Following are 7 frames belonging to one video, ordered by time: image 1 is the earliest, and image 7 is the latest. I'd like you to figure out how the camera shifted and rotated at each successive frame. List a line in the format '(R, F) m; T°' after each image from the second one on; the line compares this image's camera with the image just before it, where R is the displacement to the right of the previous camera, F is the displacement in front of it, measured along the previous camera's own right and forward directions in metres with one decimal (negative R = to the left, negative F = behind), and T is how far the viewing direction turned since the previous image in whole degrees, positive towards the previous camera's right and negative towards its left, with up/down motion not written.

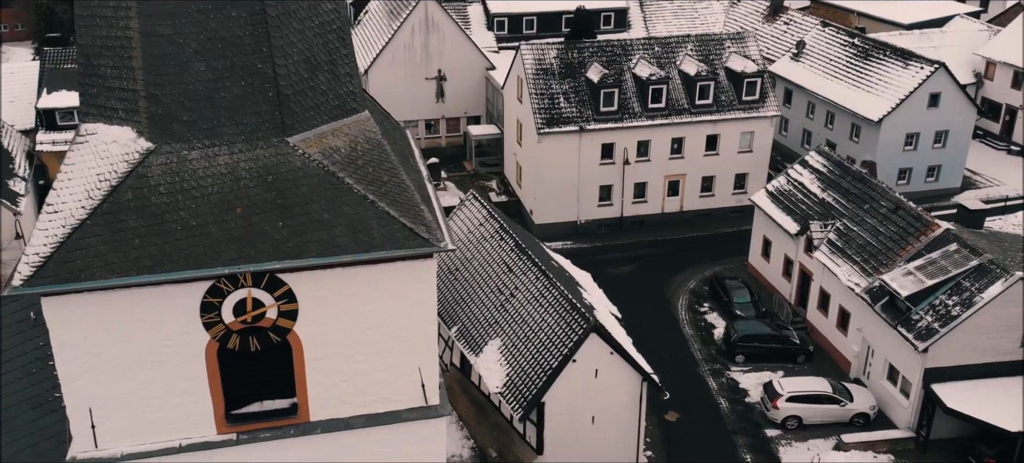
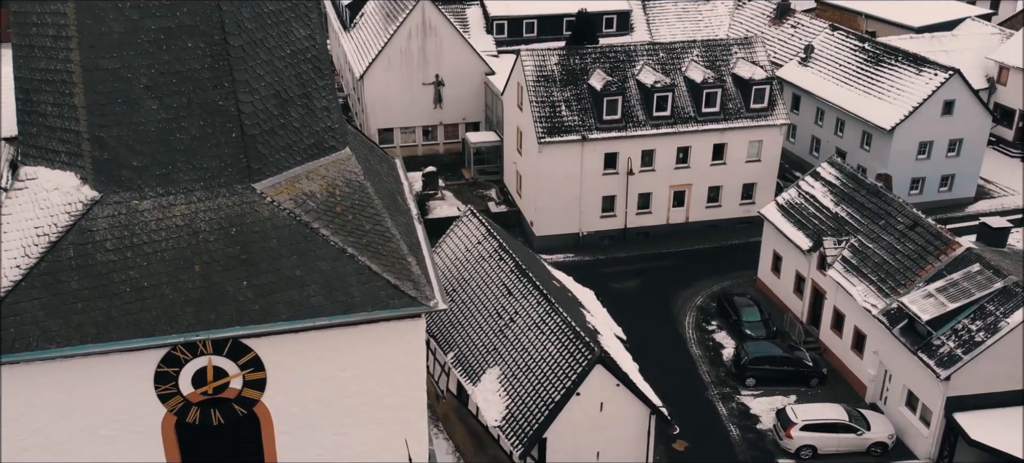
(0.0, +1.3) m; 0°
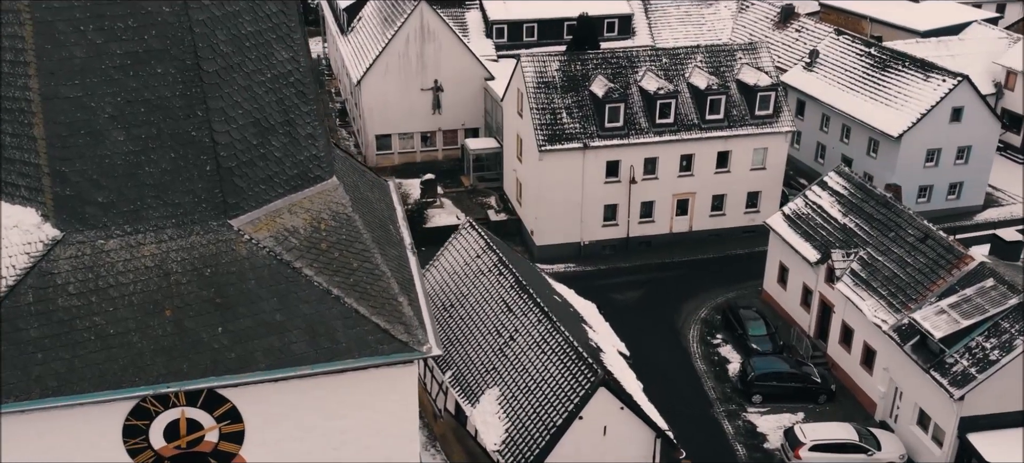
(0.0, +0.8) m; 0°
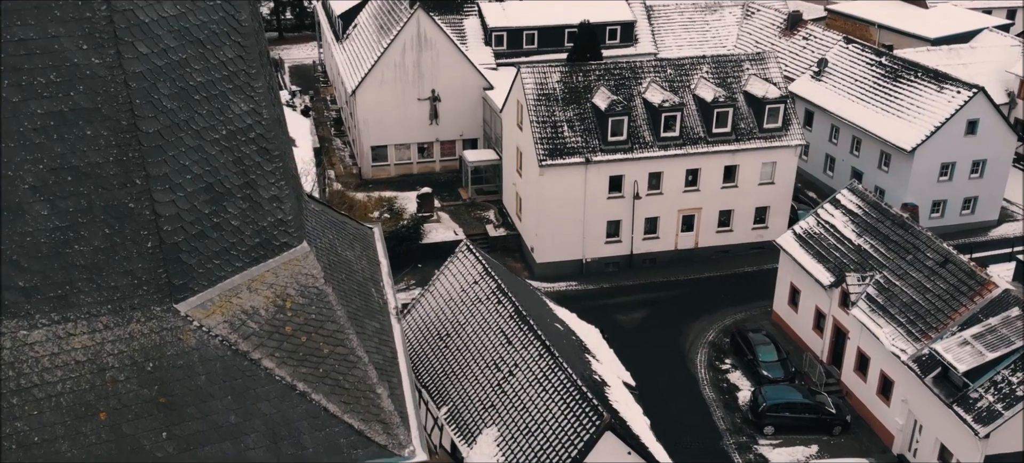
(0.0, +1.3) m; 0°
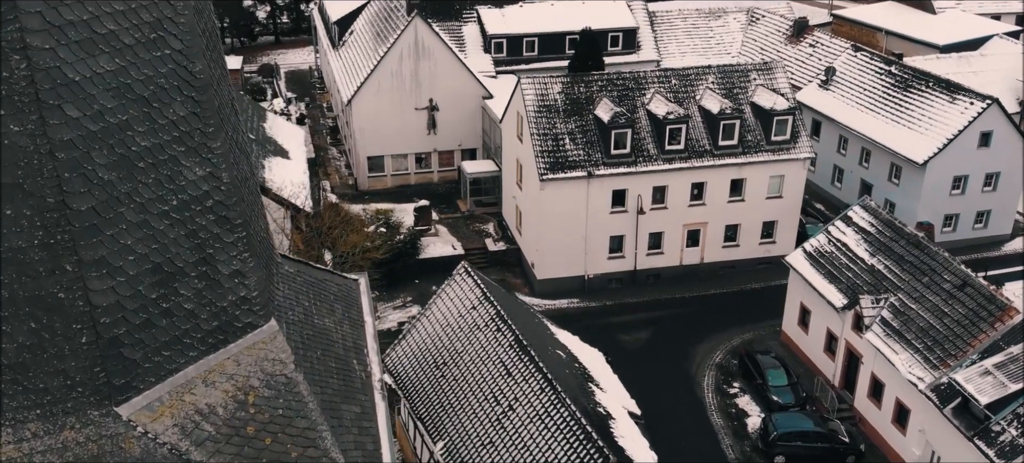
(0.0, +1.1) m; 0°
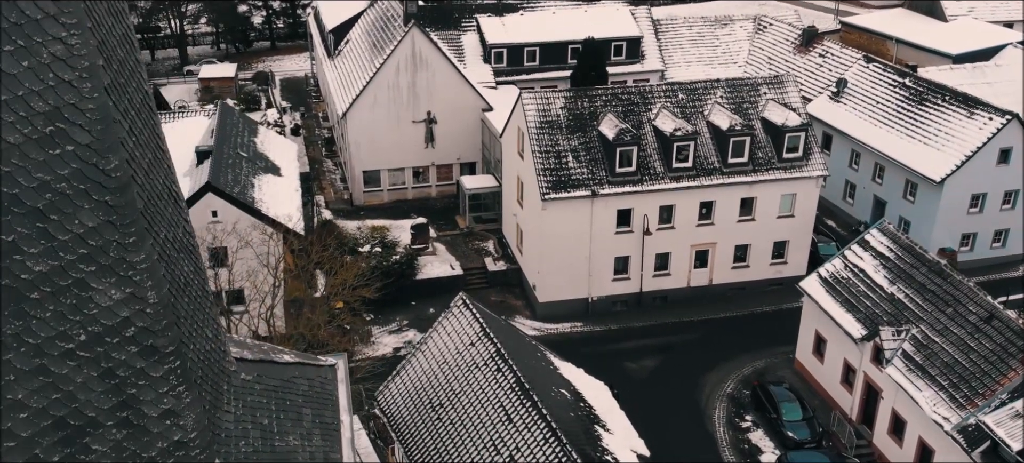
(0.0, +1.4) m; 0°
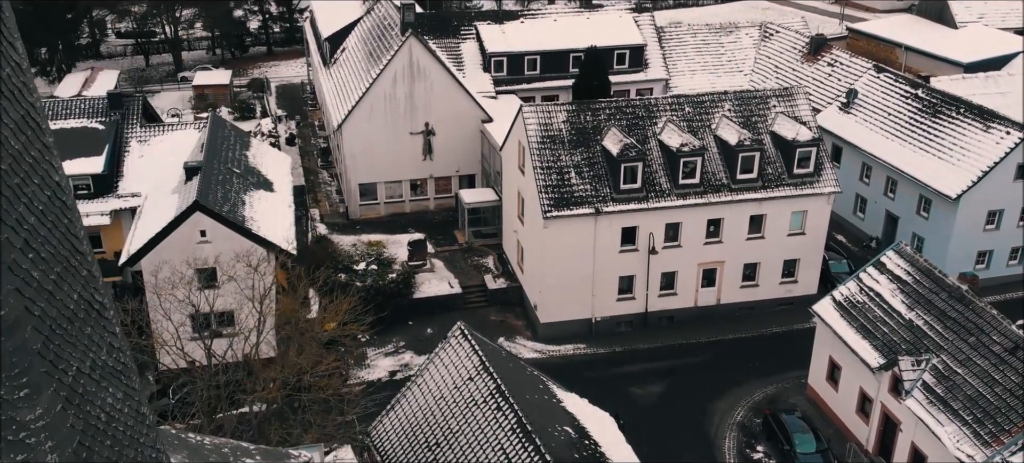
(0.0, +1.2) m; 0°
